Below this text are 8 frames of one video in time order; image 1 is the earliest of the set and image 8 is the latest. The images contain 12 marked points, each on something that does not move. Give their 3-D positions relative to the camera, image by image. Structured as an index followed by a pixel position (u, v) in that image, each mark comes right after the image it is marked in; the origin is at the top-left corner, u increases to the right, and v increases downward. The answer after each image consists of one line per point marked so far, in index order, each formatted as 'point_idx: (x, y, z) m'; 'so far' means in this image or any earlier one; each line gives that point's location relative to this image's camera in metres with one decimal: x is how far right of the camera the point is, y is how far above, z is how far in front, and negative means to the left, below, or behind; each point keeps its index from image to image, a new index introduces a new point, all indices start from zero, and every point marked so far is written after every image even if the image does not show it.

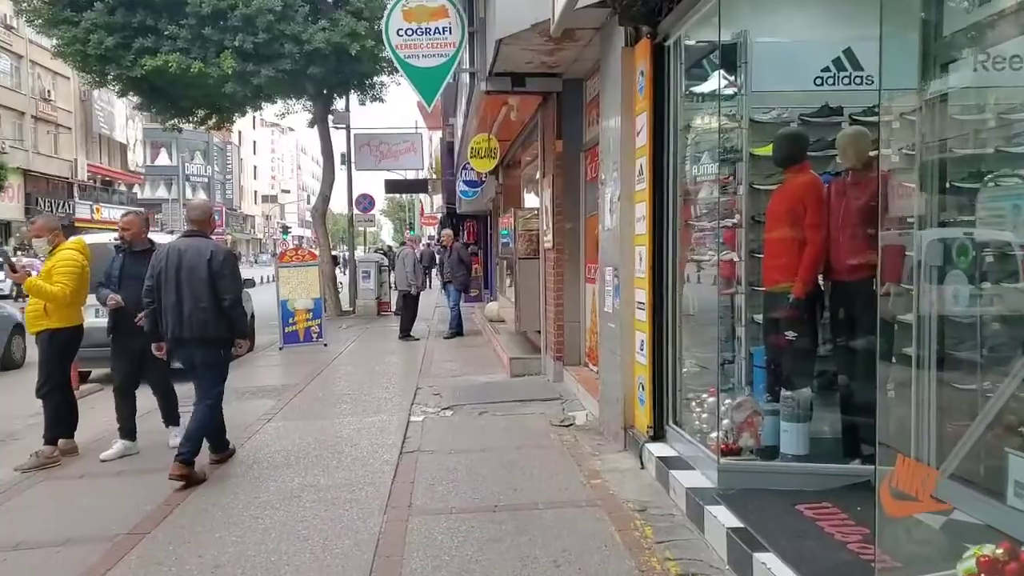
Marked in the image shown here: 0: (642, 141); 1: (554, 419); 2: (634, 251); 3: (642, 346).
0: (+0.9, +1.0, +5.2) m
1: (+0.3, -1.1, +6.5) m
2: (+0.8, +0.3, +5.3) m
3: (+0.9, -0.4, +5.2) m
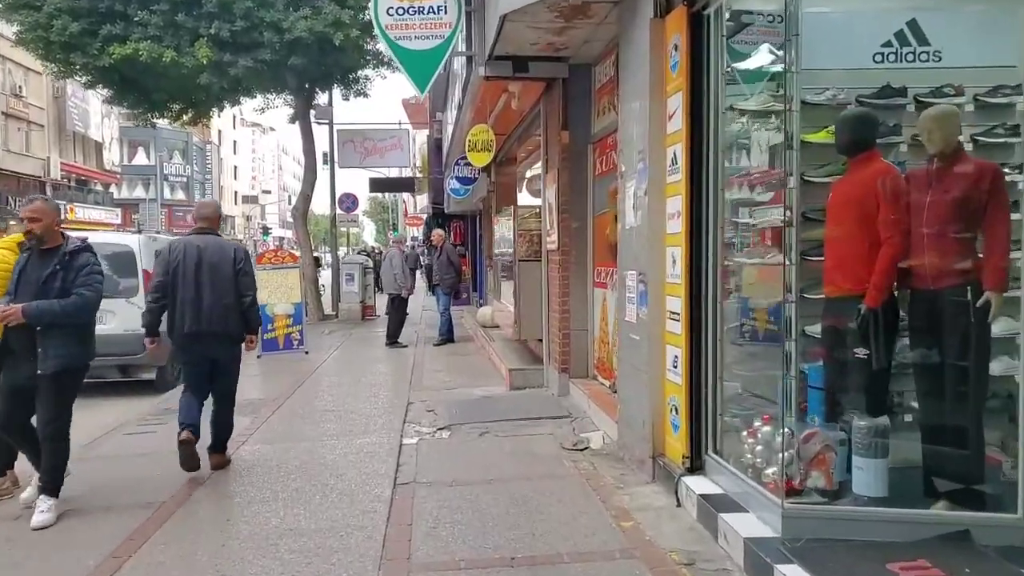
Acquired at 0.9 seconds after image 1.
0: (+0.9, +0.9, +4.5) m
1: (+0.4, -1.1, +5.8) m
2: (+0.9, +0.2, +4.6) m
3: (+0.9, -0.4, +4.5) m
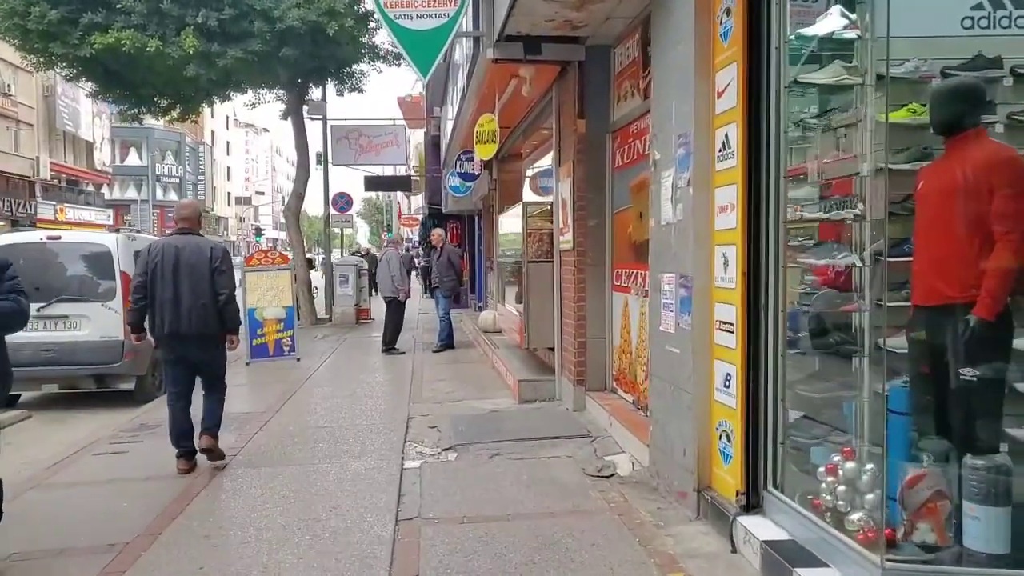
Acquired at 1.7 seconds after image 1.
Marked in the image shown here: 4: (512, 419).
0: (+1.1, +0.9, +3.8) m
1: (+0.5, -1.2, +5.1) m
2: (+1.0, +0.2, +4.0) m
3: (+1.1, -0.5, +3.9) m
4: (0.0, -1.1, +6.6) m
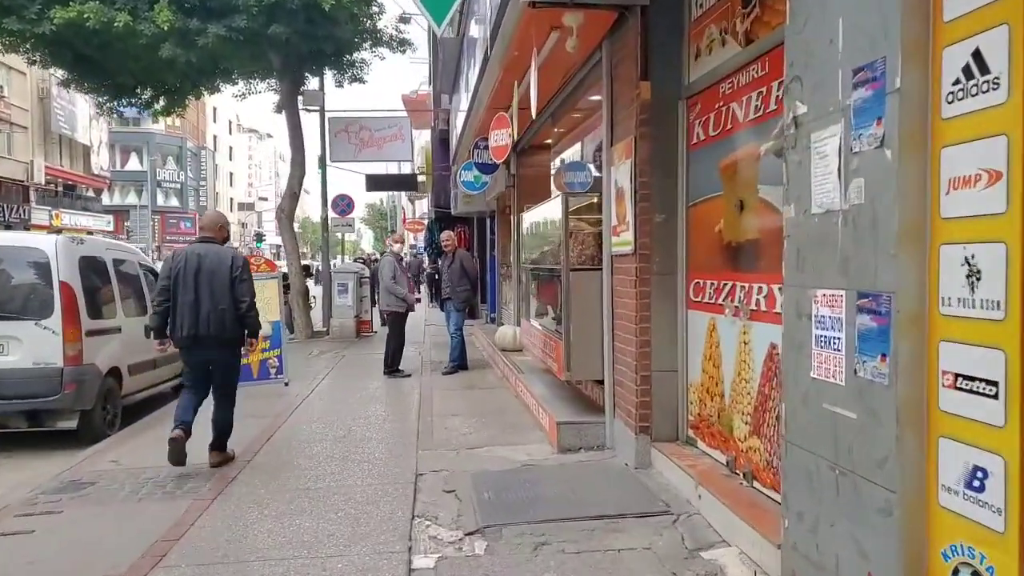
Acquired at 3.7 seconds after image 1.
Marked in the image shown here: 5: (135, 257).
0: (+1.3, +0.8, +2.2) m
1: (+0.8, -1.3, +3.5) m
2: (+1.3, +0.1, +2.3) m
3: (+1.3, -0.5, +2.2) m
4: (+0.3, -1.2, +5.0) m
5: (-4.3, +0.4, +9.0) m
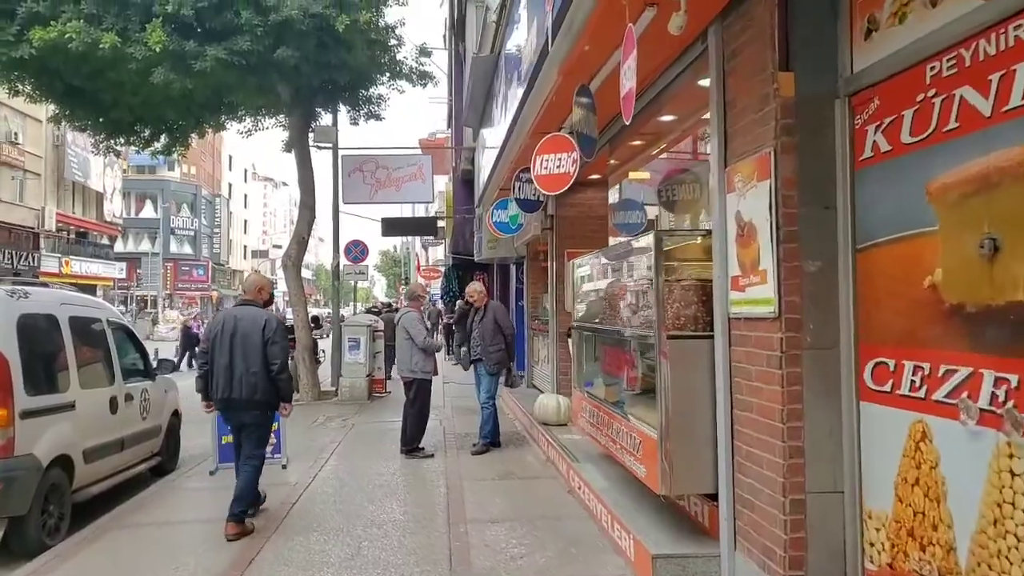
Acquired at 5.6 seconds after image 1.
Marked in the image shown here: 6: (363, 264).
0: (+1.7, +0.6, +0.6) m
1: (+1.1, -1.5, +1.8) m
2: (+1.6, -0.1, +0.7) m
3: (+1.7, -0.7, +0.5) m
4: (+0.6, -1.6, +3.3) m
5: (-3.9, -0.2, +7.5) m
6: (-3.8, +0.6, +20.0) m
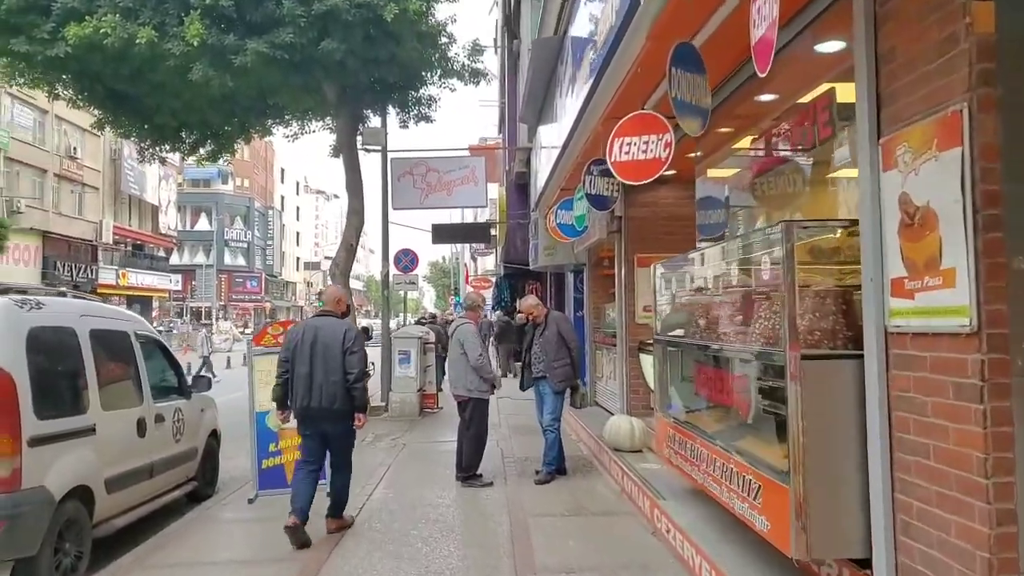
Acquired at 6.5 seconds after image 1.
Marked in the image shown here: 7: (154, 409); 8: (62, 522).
0: (+1.8, +0.6, -0.4) m
1: (+1.4, -1.5, +0.8) m
2: (+1.8, -0.1, -0.3) m
3: (+1.8, -0.7, -0.4) m
4: (+1.0, -1.6, +2.3) m
5: (-3.3, -0.3, +6.8) m
6: (-2.4, +0.4, +19.3) m
7: (-3.0, -1.0, +6.7) m
8: (-3.0, -1.5, +5.2) m
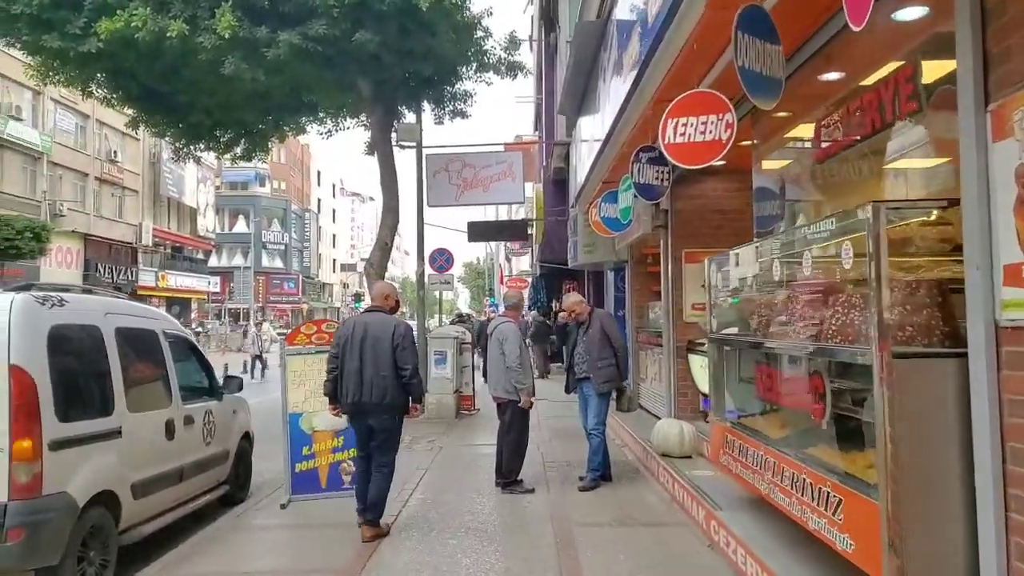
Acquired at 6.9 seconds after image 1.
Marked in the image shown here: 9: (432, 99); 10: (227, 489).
0: (+1.8, +0.7, -0.8) m
1: (+1.5, -1.5, +0.4) m
2: (+1.8, 0.0, -0.7) m
3: (+1.9, -0.6, -0.9) m
4: (+1.1, -1.5, +1.9) m
5: (-2.9, -0.3, +6.6) m
6: (-1.5, +0.4, +19.1) m
7: (-2.7, -1.0, +6.5) m
8: (-2.7, -1.5, +4.9) m
9: (-1.3, +3.1, +12.9) m
10: (-2.7, -1.9, +7.4) m
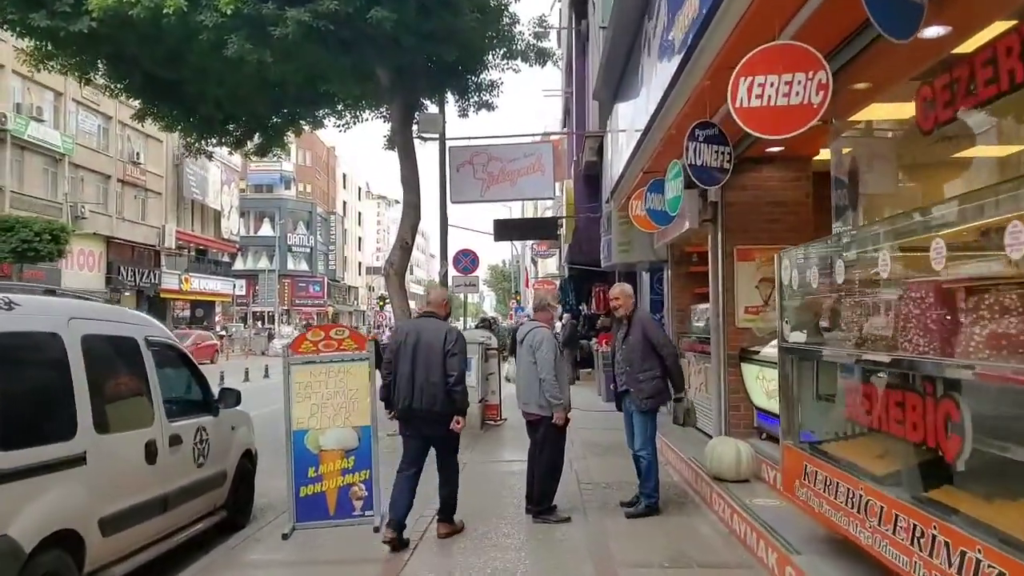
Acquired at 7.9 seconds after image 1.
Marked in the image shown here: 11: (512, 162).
0: (+1.8, +0.7, -1.8) m
1: (+1.5, -1.4, -0.6) m
2: (+1.8, 0.0, -1.7) m
3: (+1.9, -0.6, -1.8) m
4: (+1.2, -1.5, +1.0) m
5: (-2.7, -0.3, +5.8) m
6: (-0.9, +0.3, +18.2) m
7: (-2.5, -1.0, +5.7) m
8: (-2.5, -1.5, +4.1) m
9: (-0.9, +3.1, +12.1) m
10: (-2.4, -1.9, +6.6) m
11: (0.0, +2.0, +12.3) m
